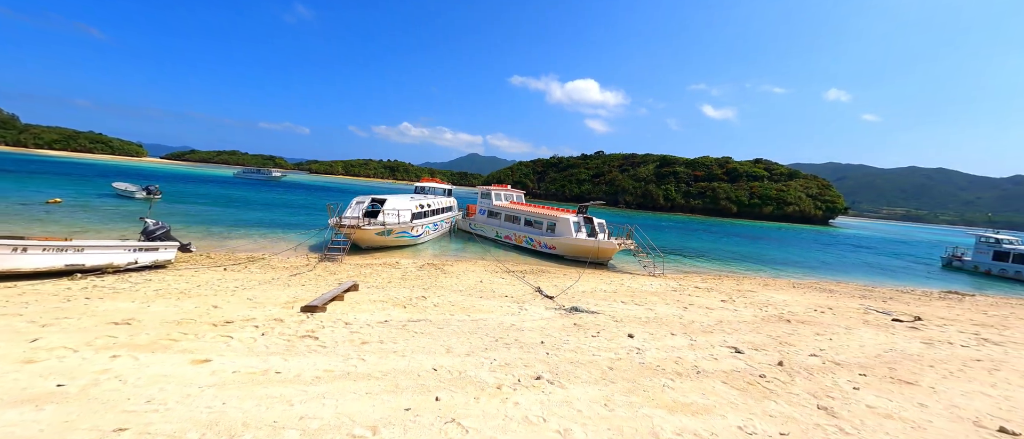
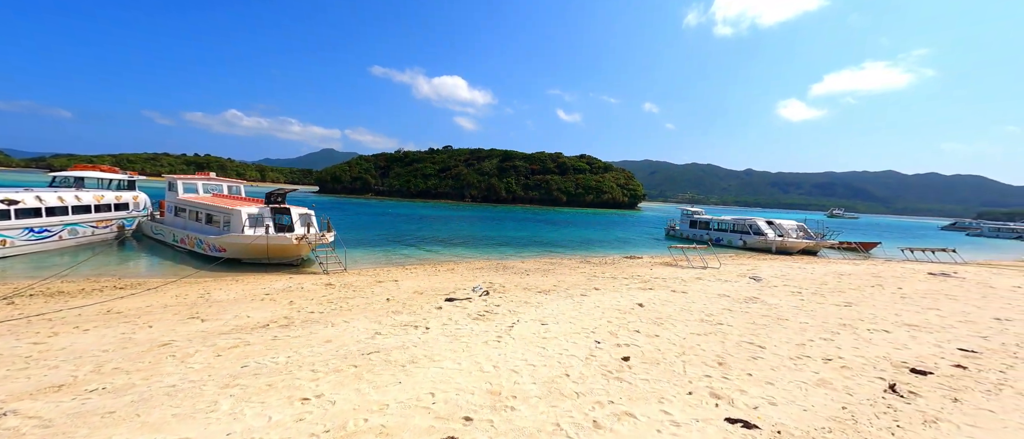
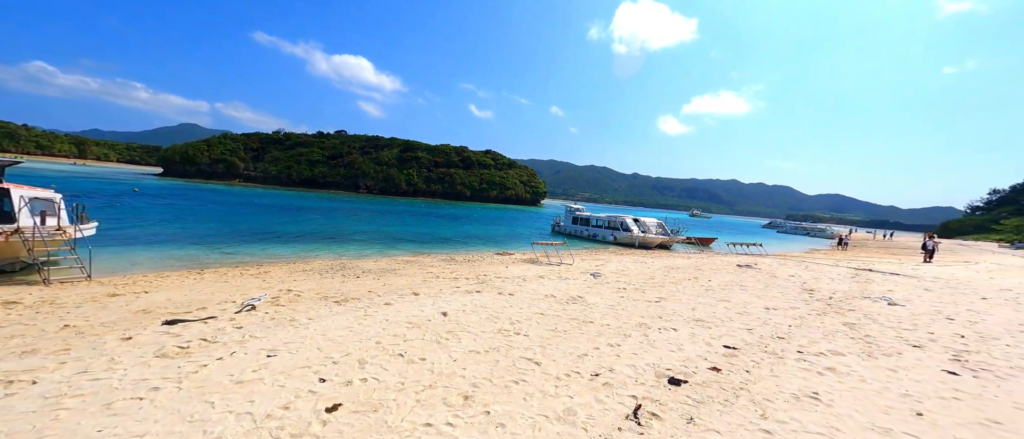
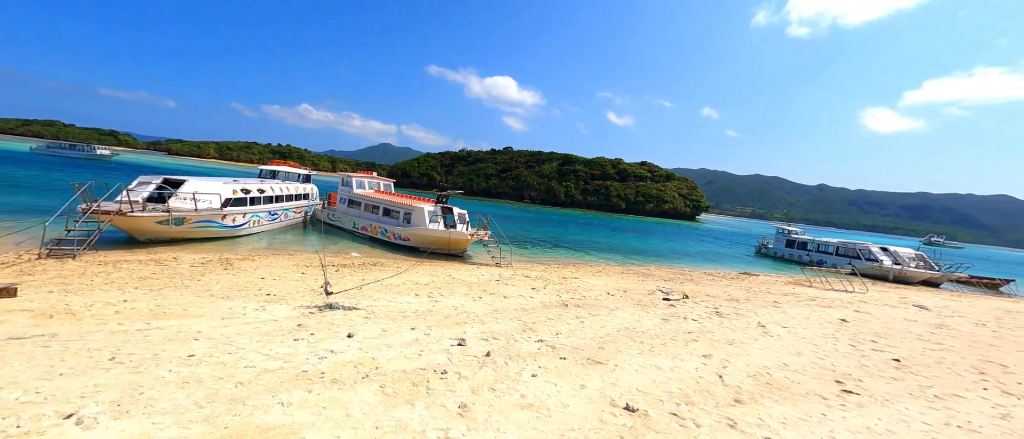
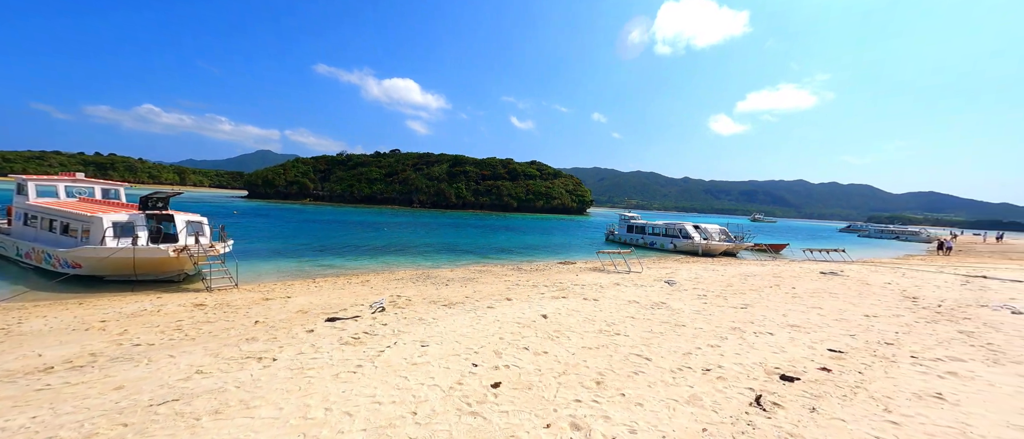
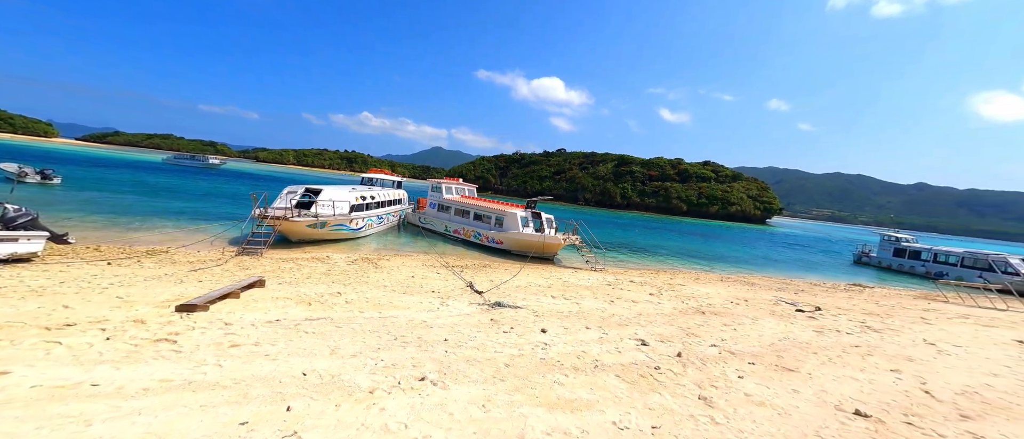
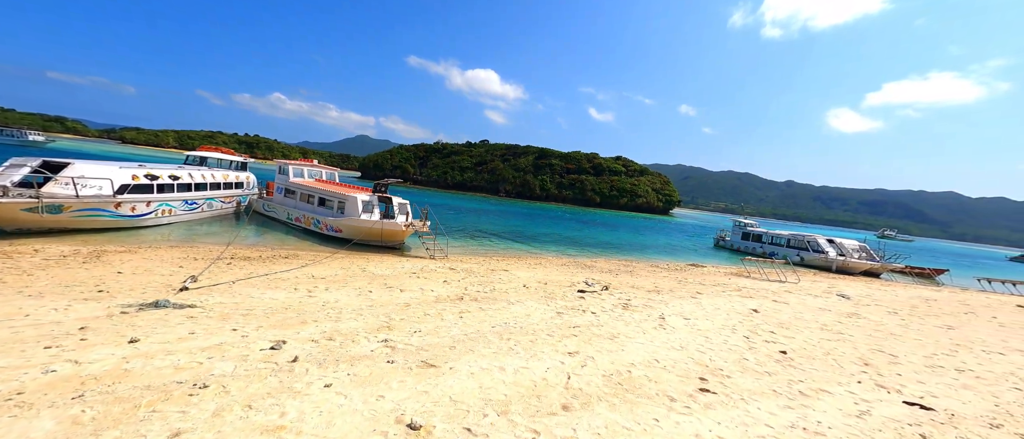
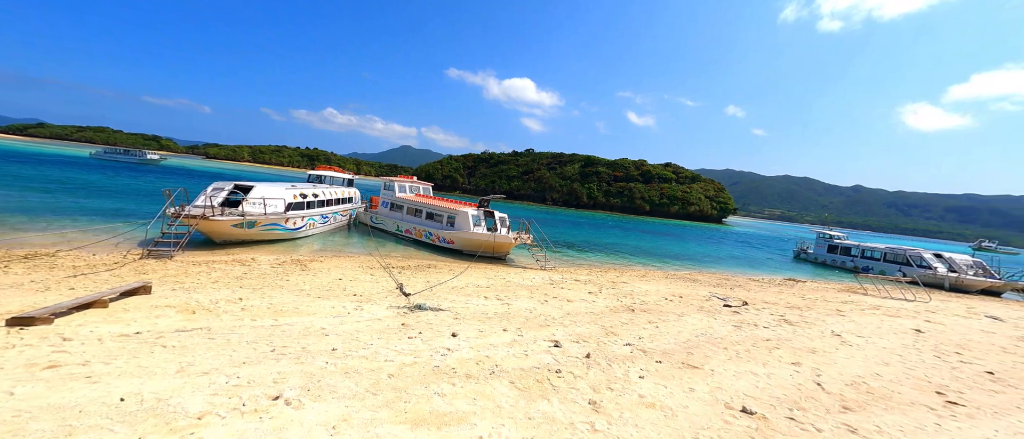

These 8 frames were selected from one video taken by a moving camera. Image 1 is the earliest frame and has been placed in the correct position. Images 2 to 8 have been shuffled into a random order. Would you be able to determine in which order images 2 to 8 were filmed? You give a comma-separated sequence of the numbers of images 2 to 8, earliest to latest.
6, 8, 4, 7, 2, 5, 3
